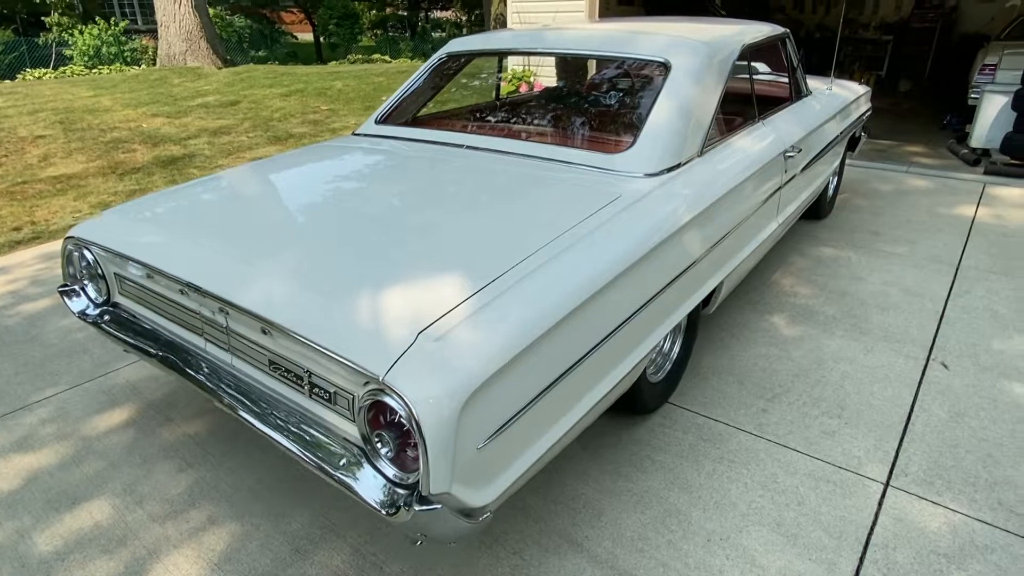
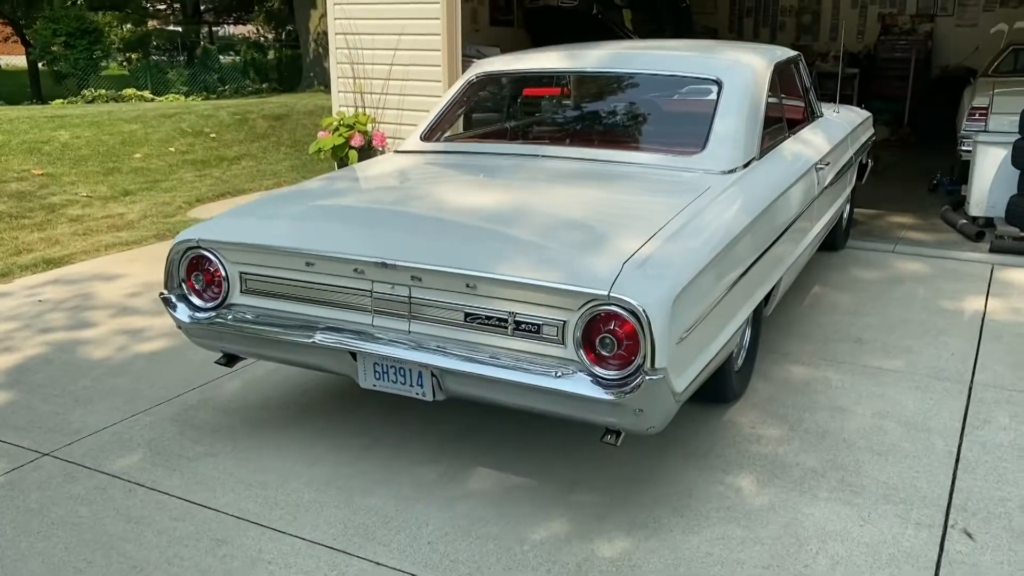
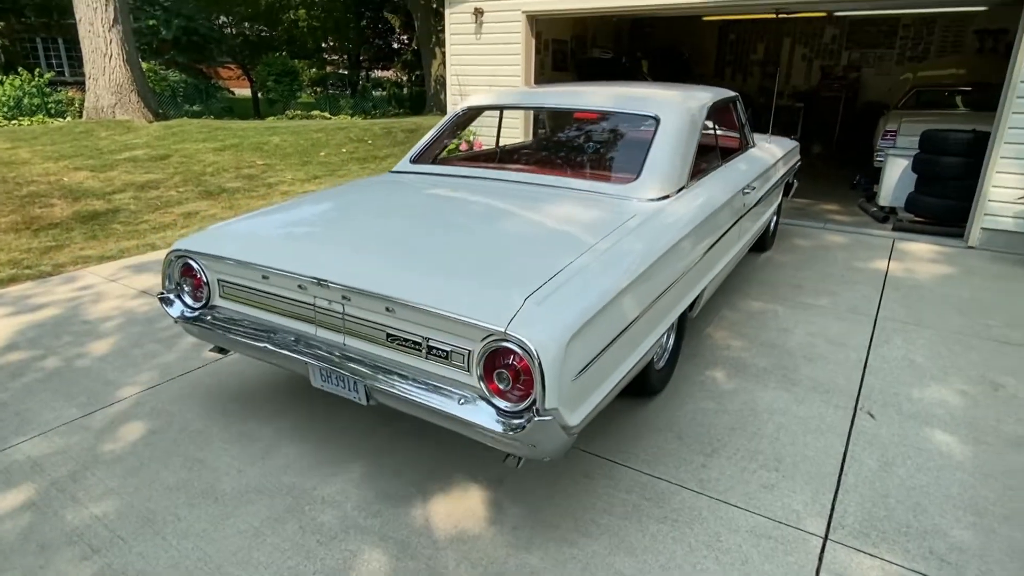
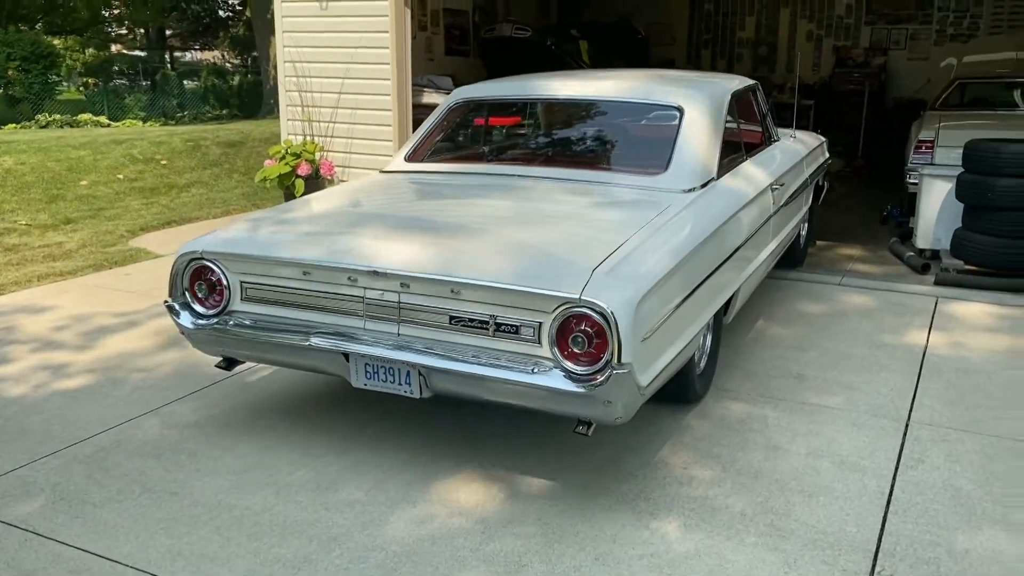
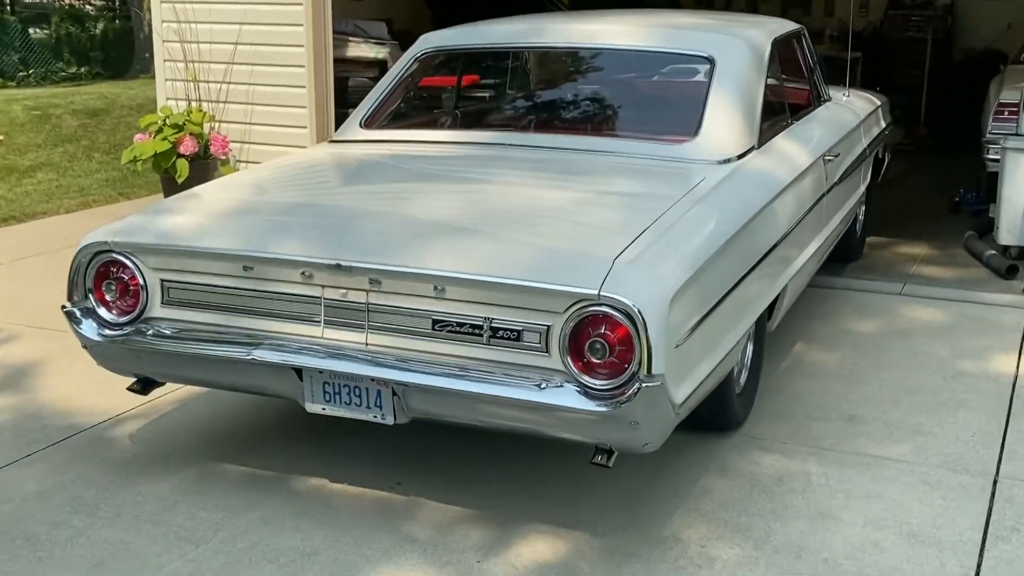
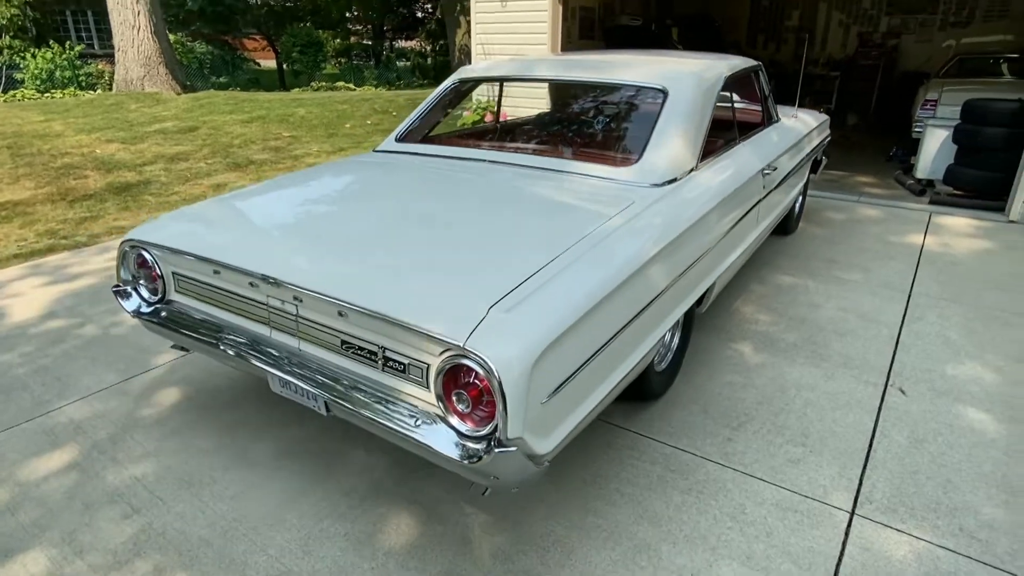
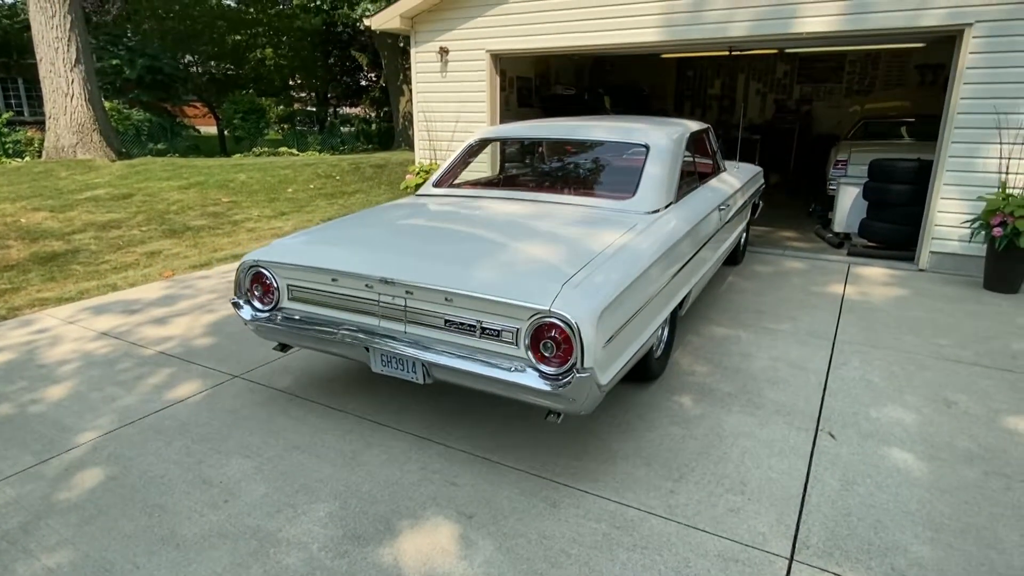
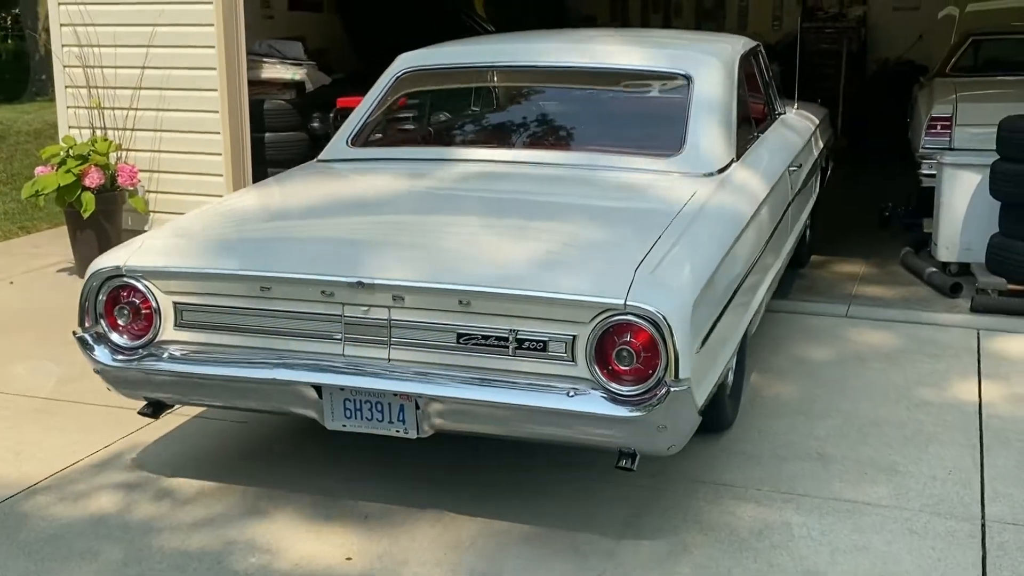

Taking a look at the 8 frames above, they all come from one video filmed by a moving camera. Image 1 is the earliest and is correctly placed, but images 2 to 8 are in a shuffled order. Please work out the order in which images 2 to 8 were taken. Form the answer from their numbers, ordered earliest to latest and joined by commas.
6, 3, 7, 2, 4, 5, 8
